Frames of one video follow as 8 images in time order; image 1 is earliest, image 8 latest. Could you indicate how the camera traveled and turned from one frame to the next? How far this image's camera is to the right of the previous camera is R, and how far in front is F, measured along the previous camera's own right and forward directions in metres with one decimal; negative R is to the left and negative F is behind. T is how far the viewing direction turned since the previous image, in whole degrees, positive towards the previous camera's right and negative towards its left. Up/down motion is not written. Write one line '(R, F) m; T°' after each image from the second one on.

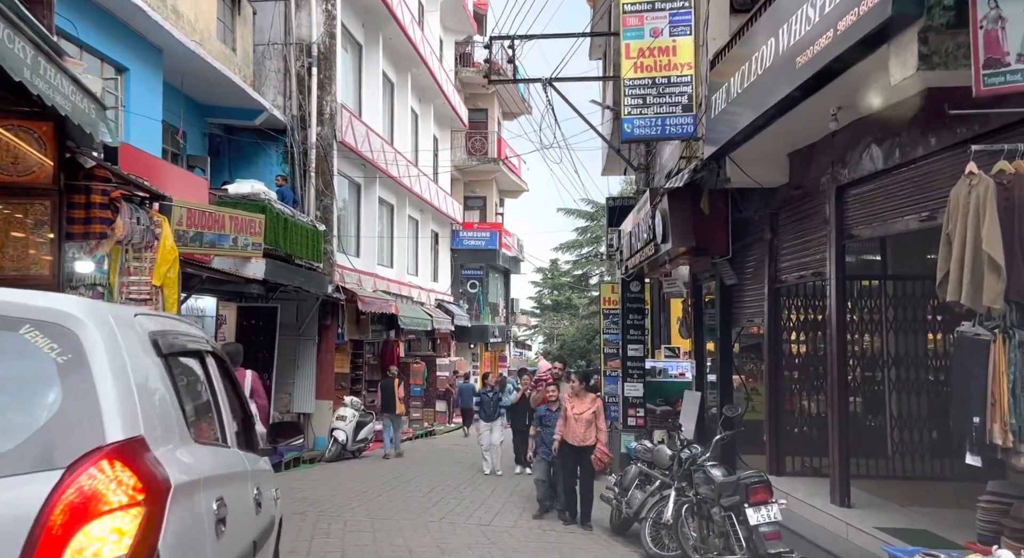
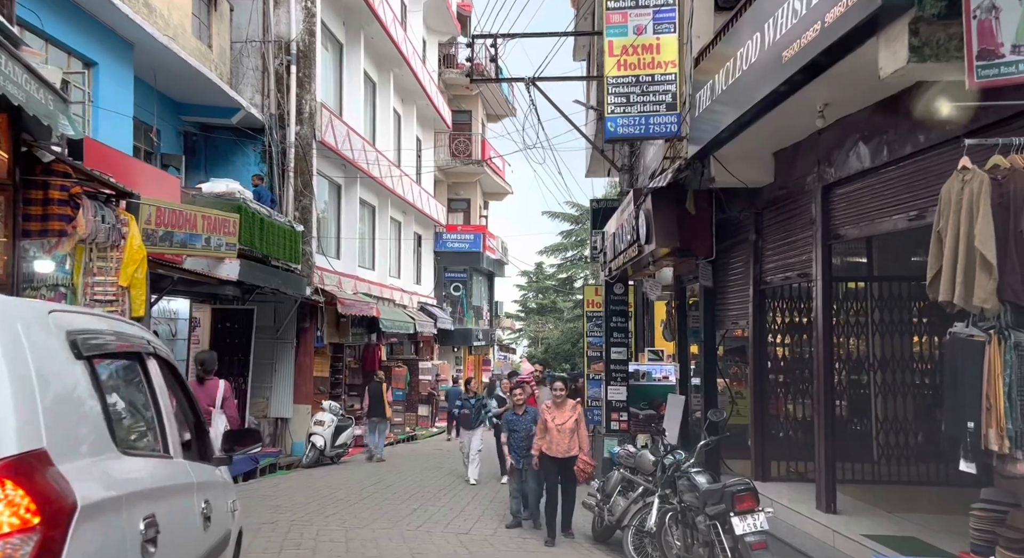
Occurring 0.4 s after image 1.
(+0.1, +0.2) m; +1°
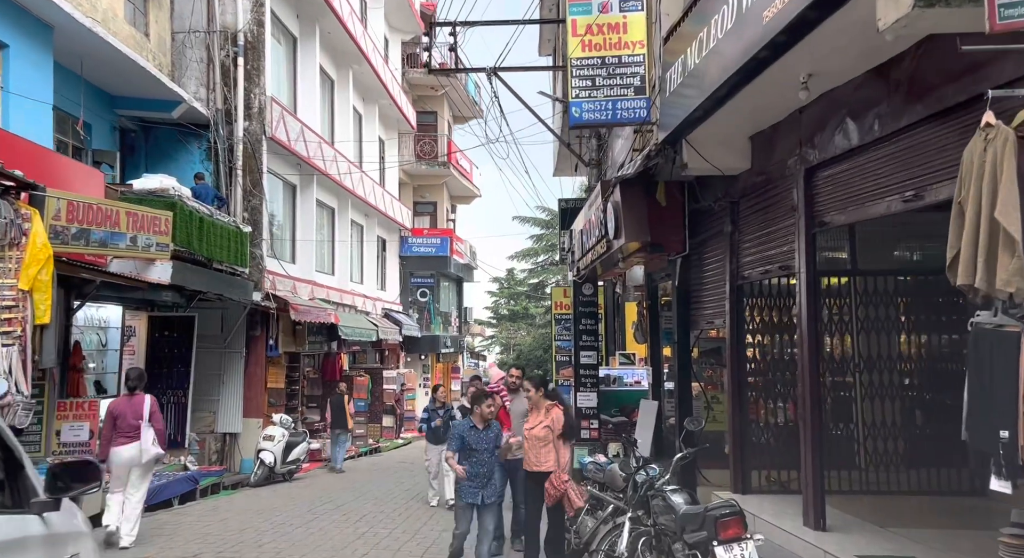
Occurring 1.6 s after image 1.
(+0.2, +0.9) m; +2°
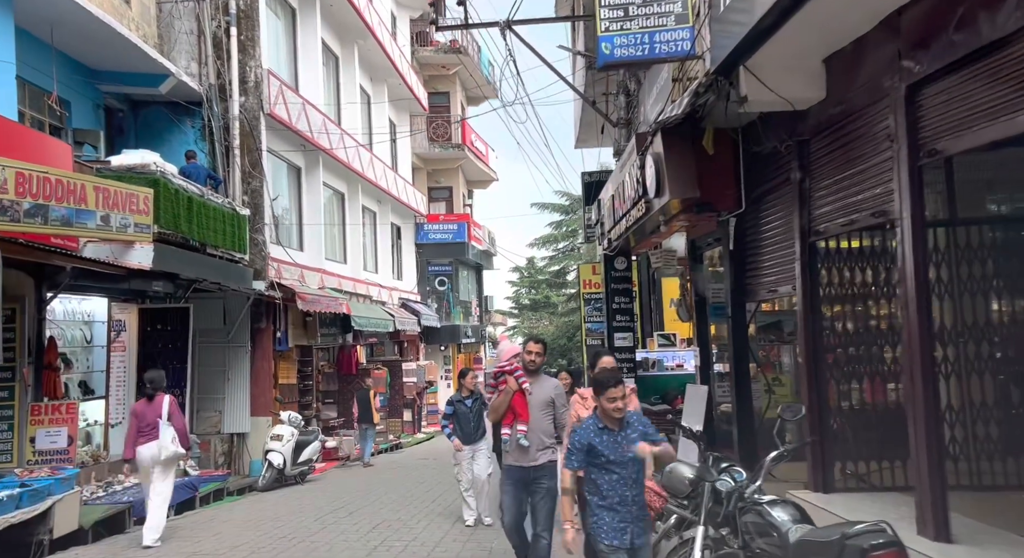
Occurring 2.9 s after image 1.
(-0.1, +1.3) m; -1°
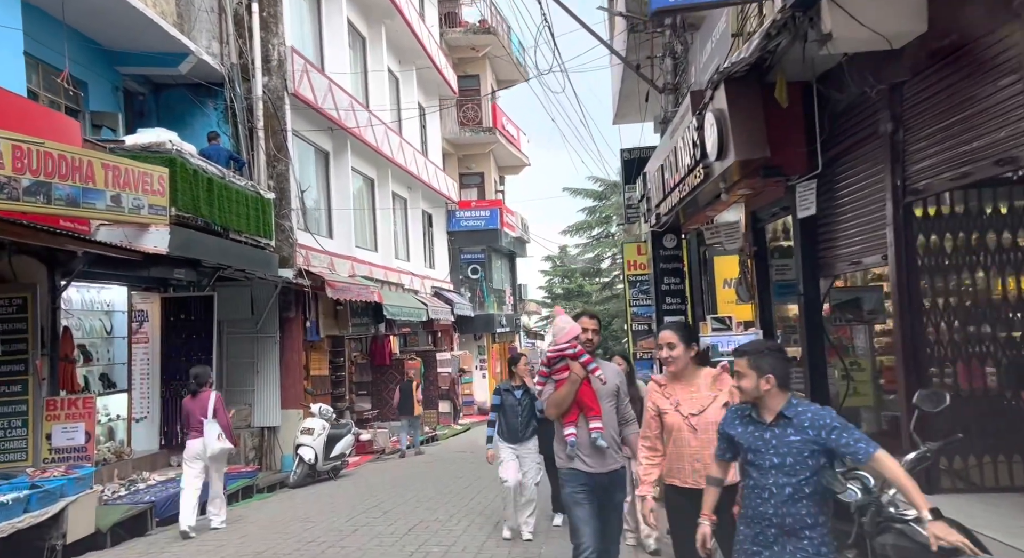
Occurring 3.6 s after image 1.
(-0.1, +0.7) m; -2°
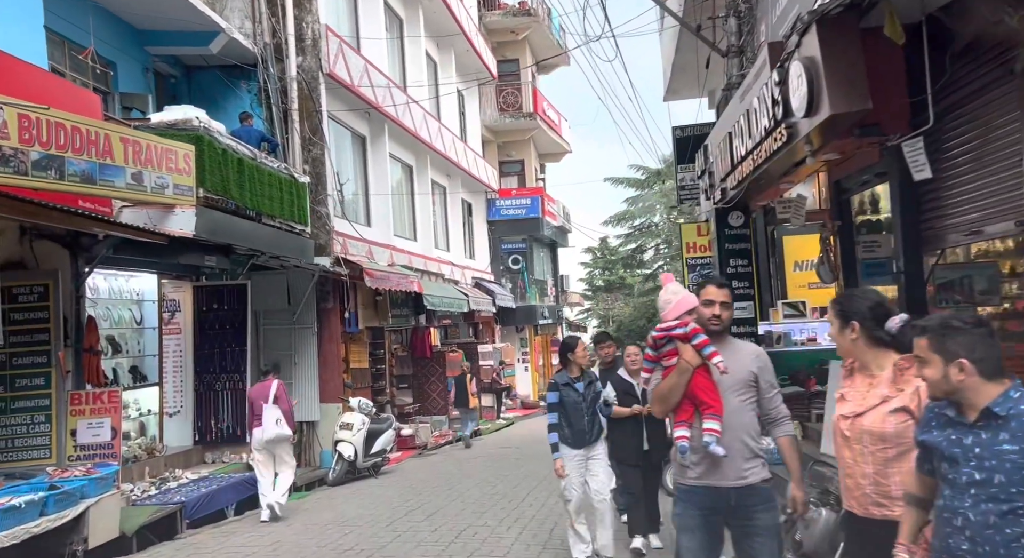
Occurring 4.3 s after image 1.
(-0.1, +0.7) m; -2°
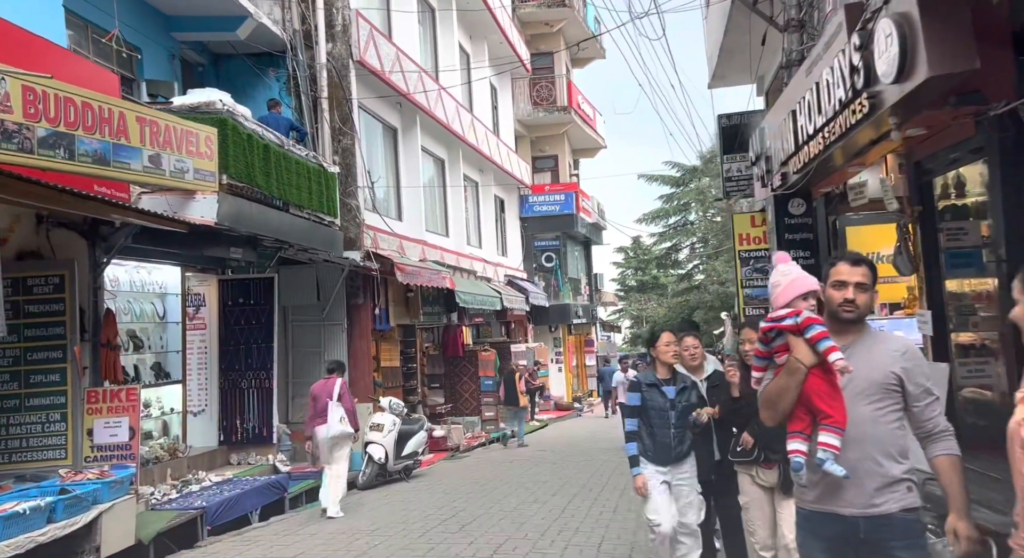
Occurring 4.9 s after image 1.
(-0.1, +0.6) m; -2°
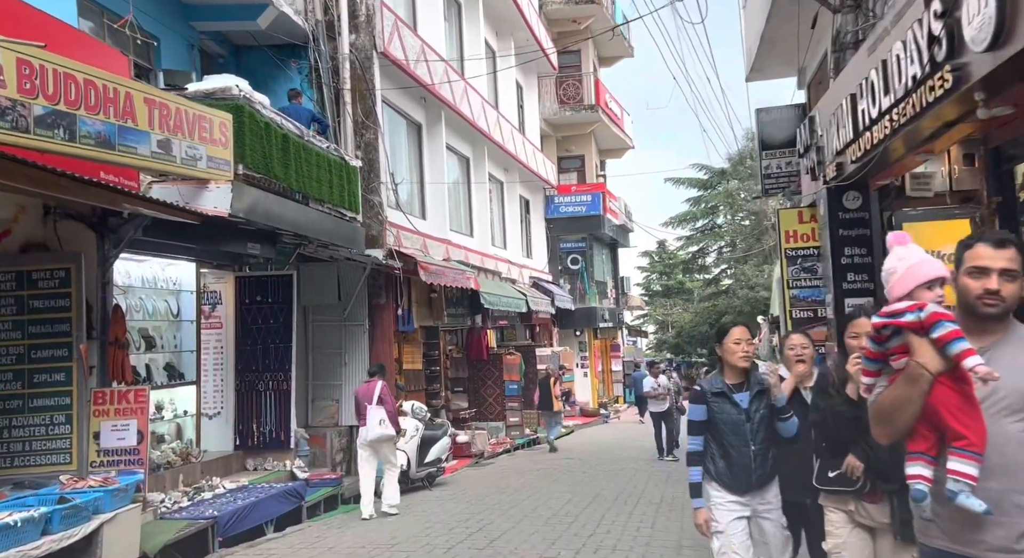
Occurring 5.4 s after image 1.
(-0.1, +0.5) m; -1°
